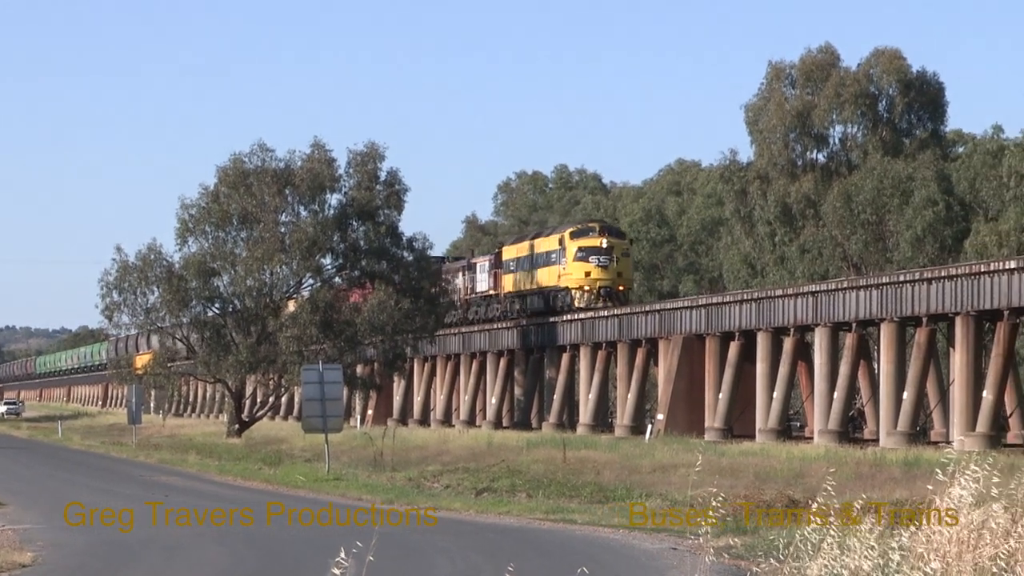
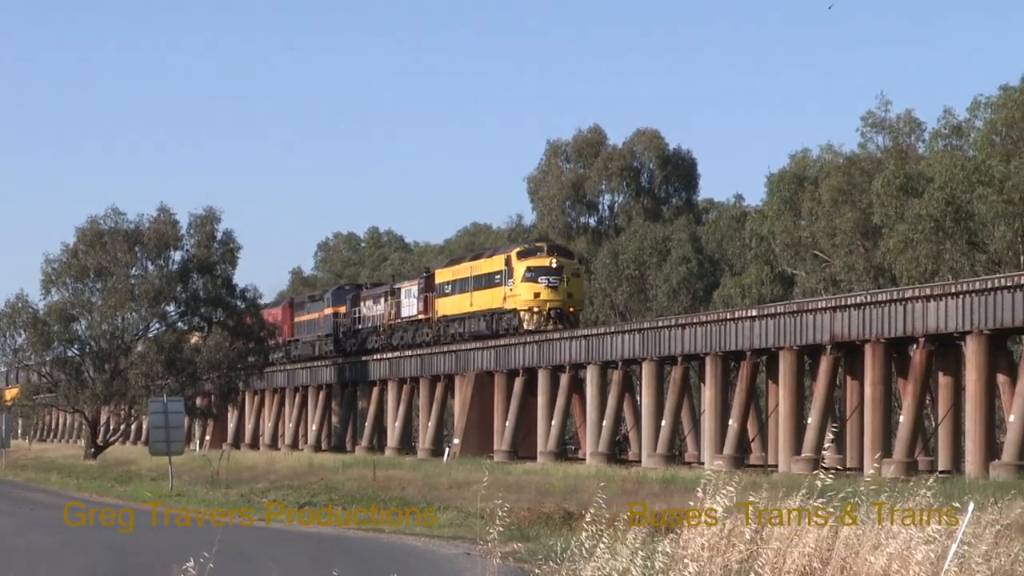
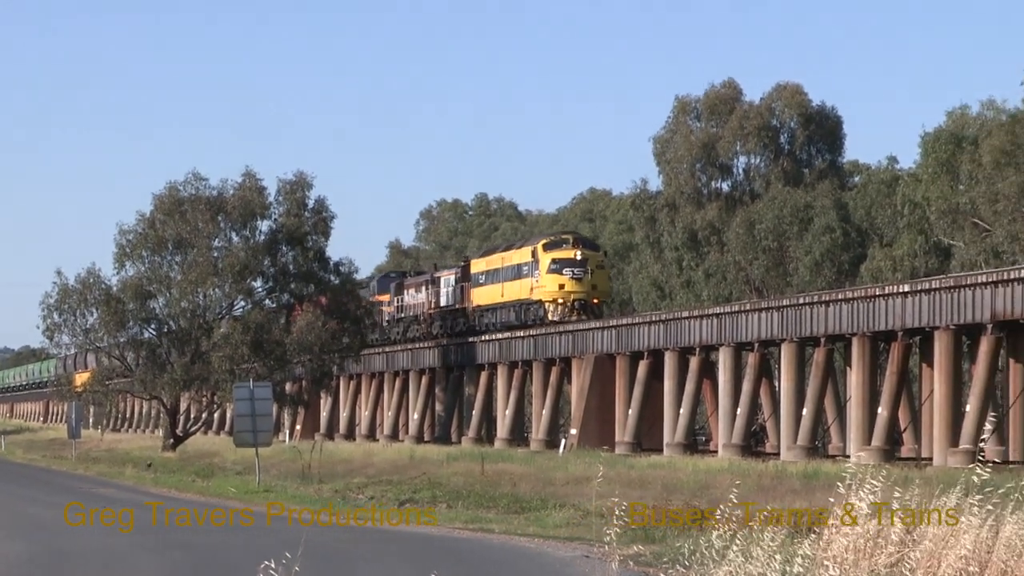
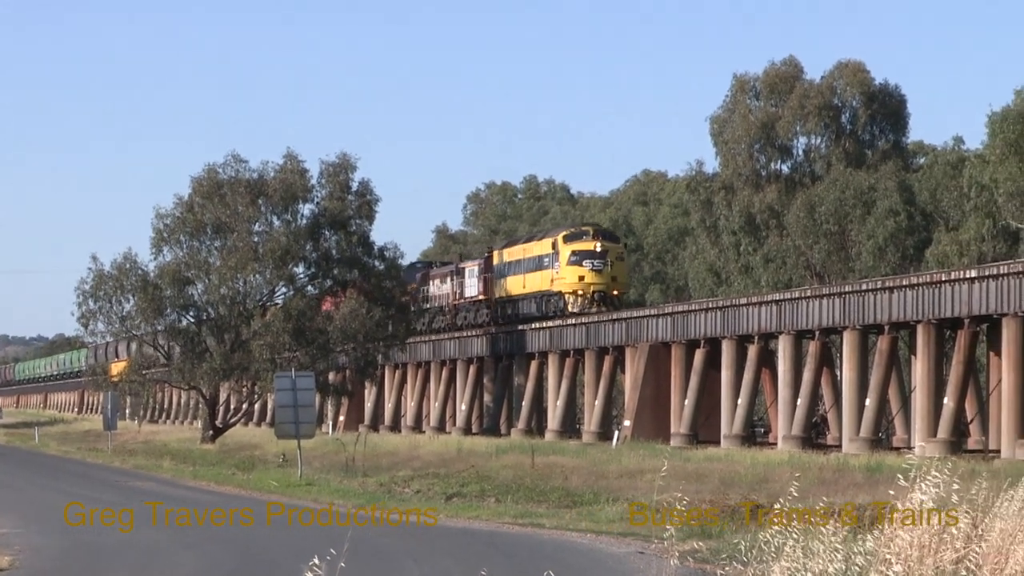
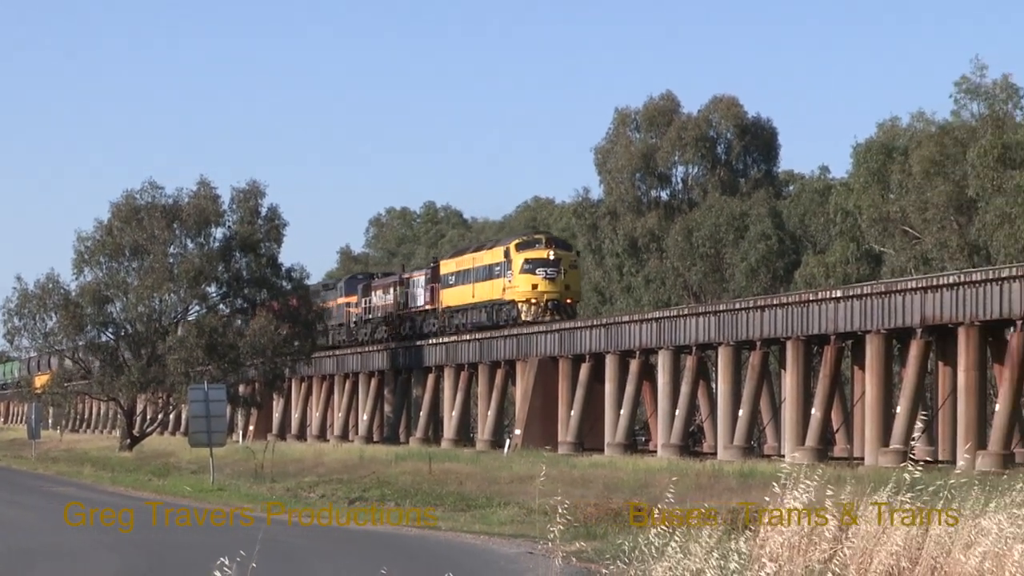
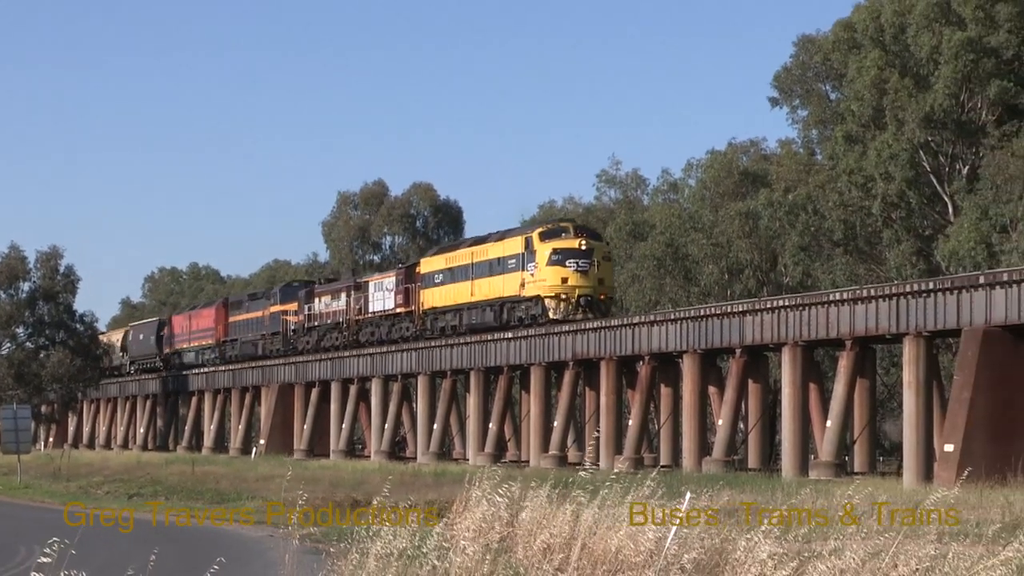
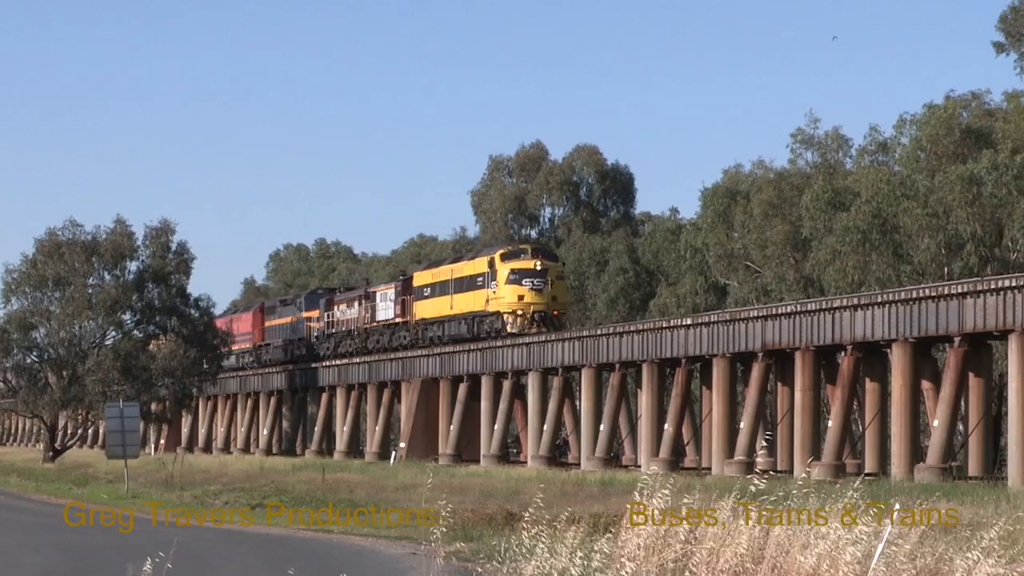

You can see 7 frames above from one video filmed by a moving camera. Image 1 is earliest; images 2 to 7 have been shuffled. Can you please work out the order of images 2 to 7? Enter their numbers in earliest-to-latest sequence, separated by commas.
4, 3, 5, 2, 7, 6
